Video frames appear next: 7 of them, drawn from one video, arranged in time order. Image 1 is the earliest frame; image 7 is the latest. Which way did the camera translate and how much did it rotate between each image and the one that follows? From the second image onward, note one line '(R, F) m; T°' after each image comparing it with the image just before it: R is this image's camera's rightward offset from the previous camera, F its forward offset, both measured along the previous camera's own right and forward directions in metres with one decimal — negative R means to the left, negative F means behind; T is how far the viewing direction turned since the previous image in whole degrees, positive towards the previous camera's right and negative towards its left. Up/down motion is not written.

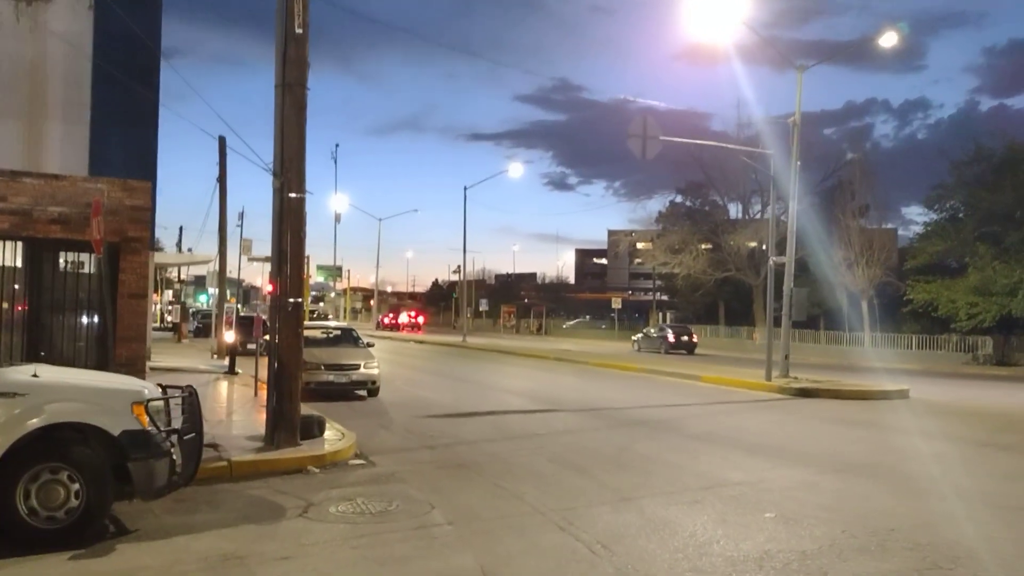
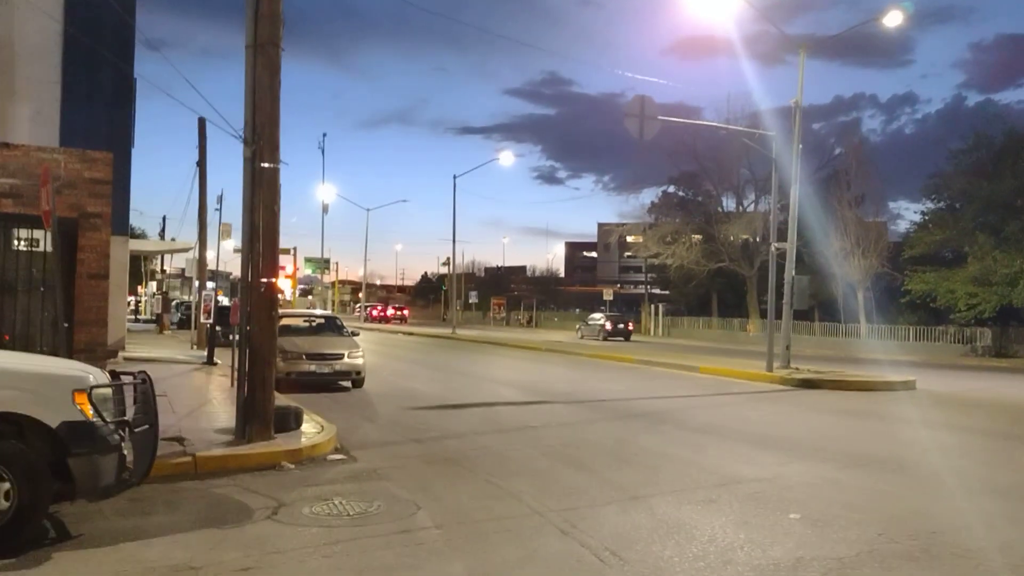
(0.0, +0.9) m; +1°
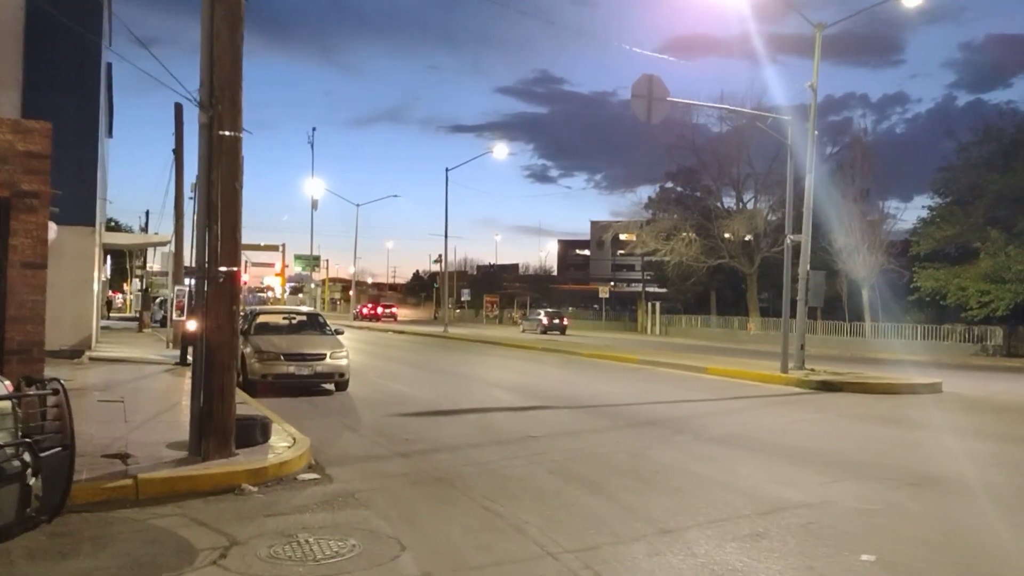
(-0.1, +1.5) m; 0°
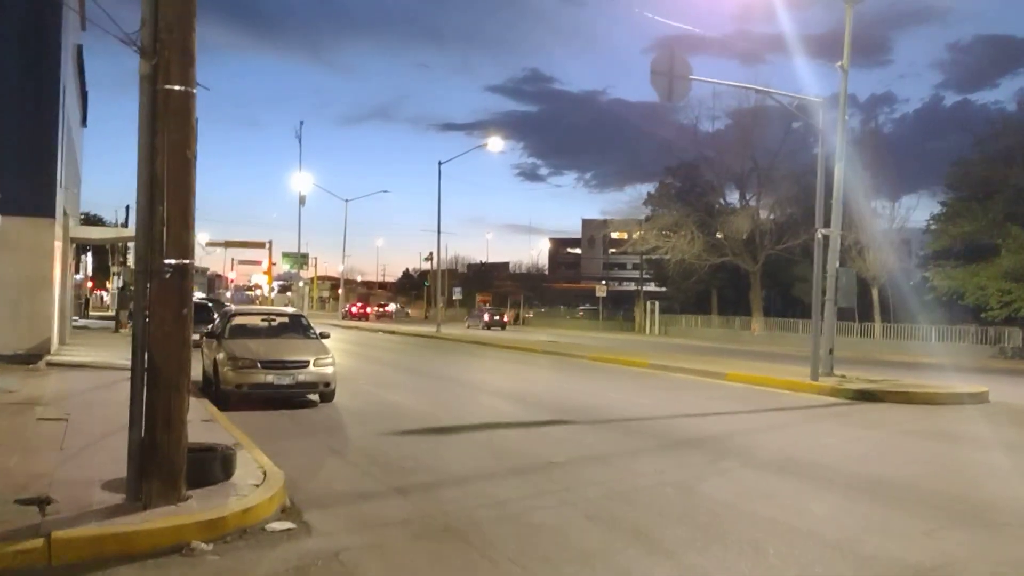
(-0.3, +1.8) m; +1°
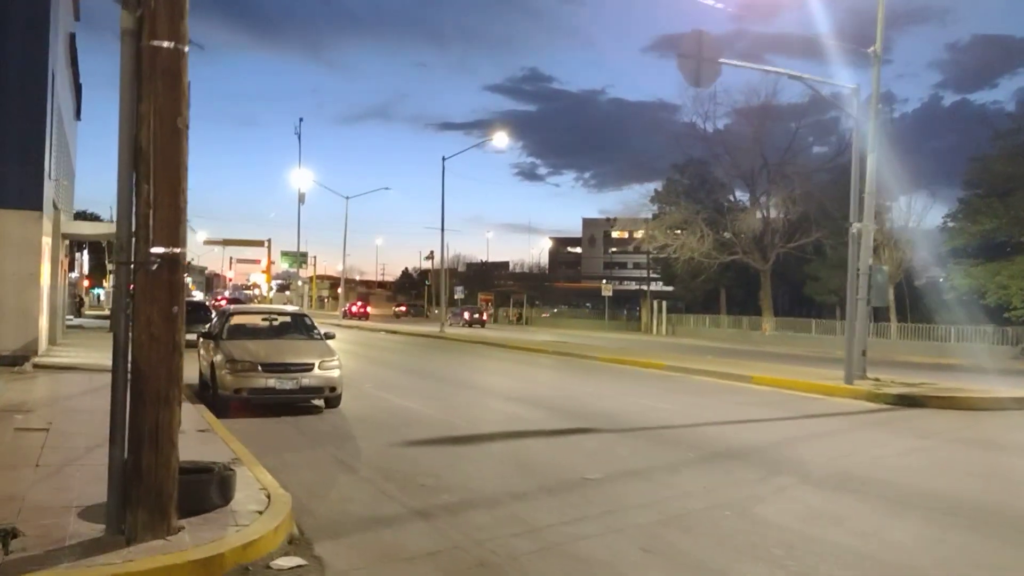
(-0.3, +1.0) m; 0°
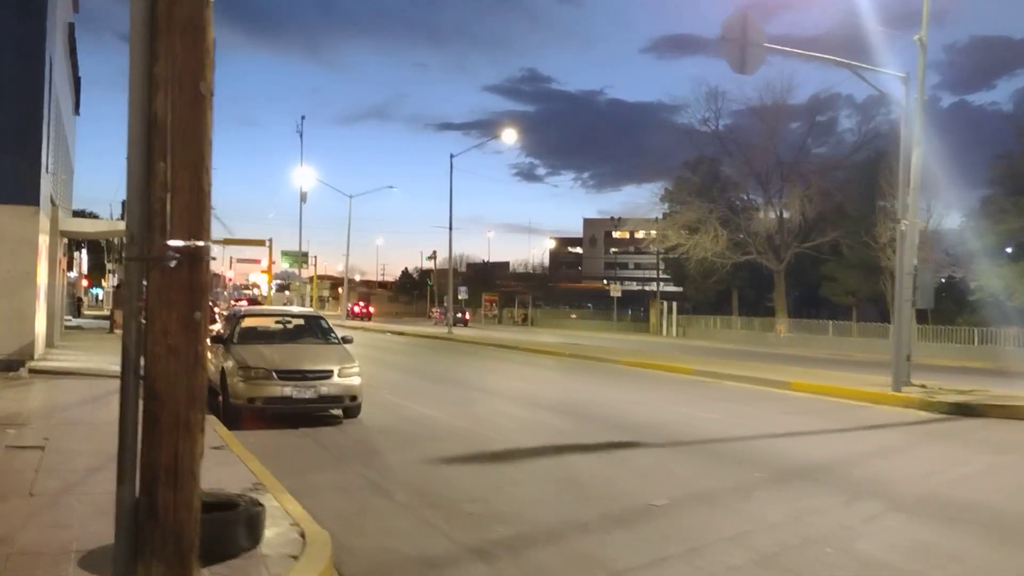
(-0.5, +1.0) m; 0°
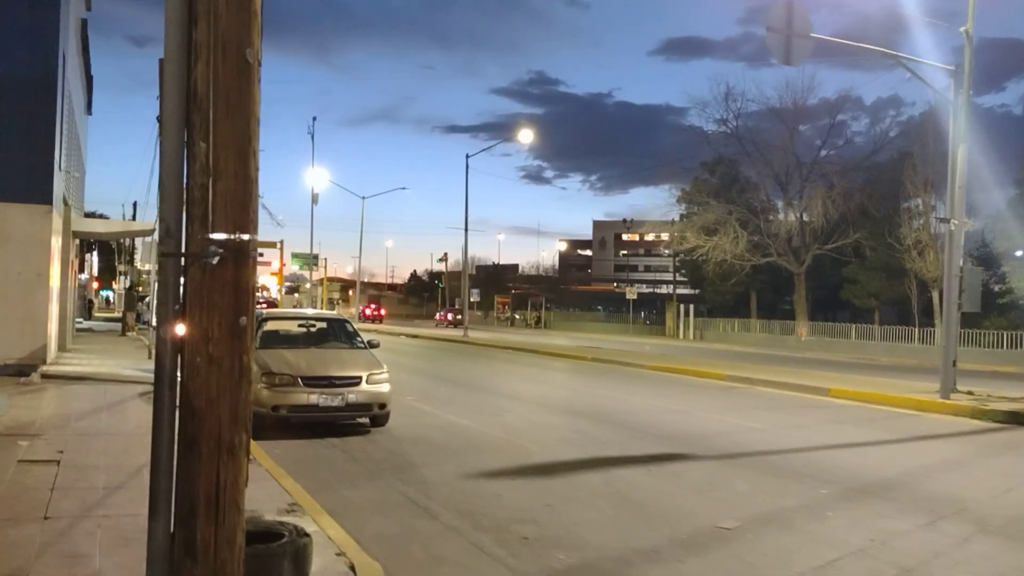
(-0.4, +0.6) m; 0°
